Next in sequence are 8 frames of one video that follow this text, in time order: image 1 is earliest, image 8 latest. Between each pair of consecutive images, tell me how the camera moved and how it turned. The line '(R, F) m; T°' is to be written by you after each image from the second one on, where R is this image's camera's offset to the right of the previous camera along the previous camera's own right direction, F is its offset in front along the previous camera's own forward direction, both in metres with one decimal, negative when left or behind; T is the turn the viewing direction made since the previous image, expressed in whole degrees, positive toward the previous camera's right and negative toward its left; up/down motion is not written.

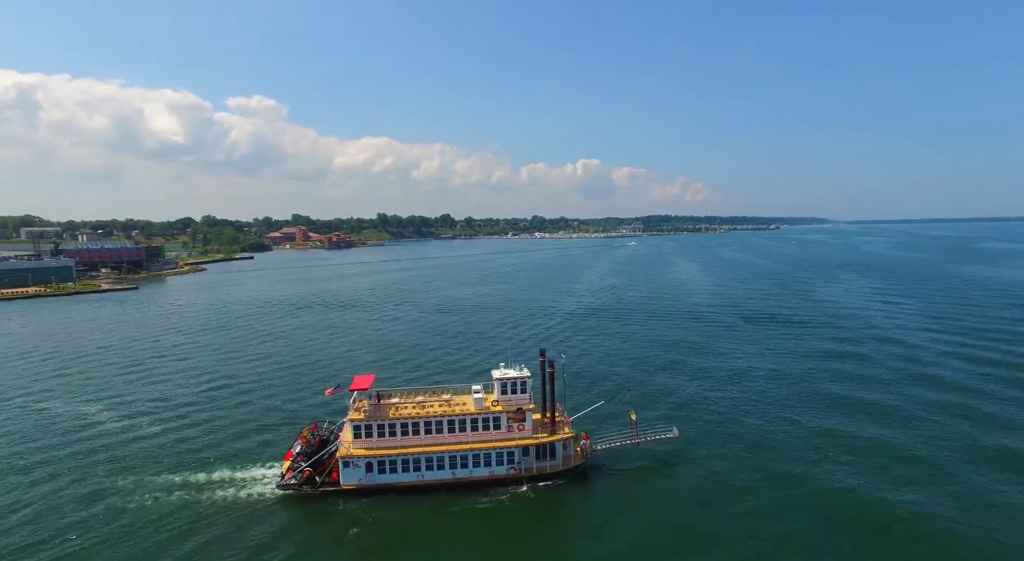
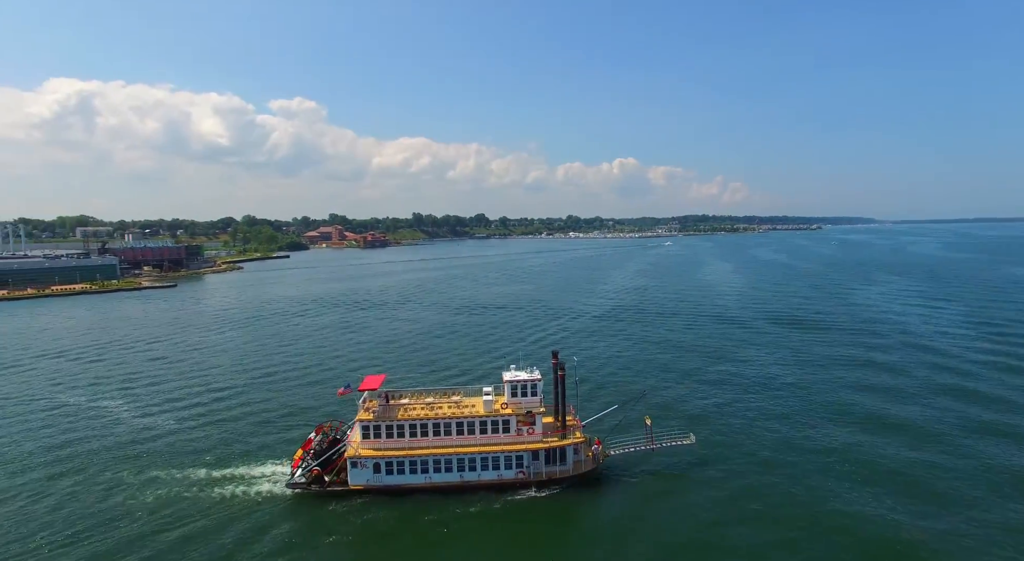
(+1.2, +0.5) m; -3°
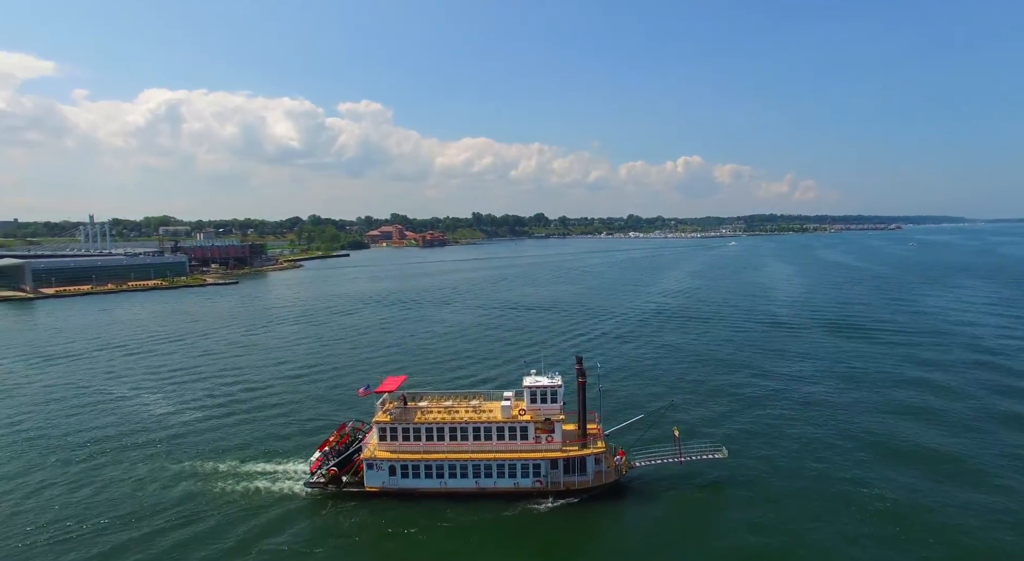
(+1.9, +1.0) m; -6°
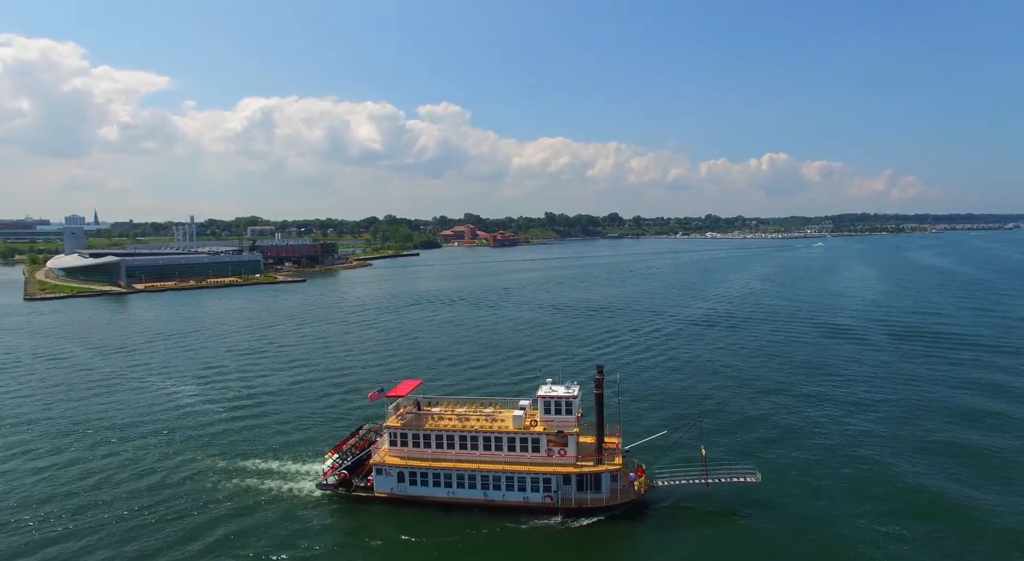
(+2.7, +1.4) m; -7°
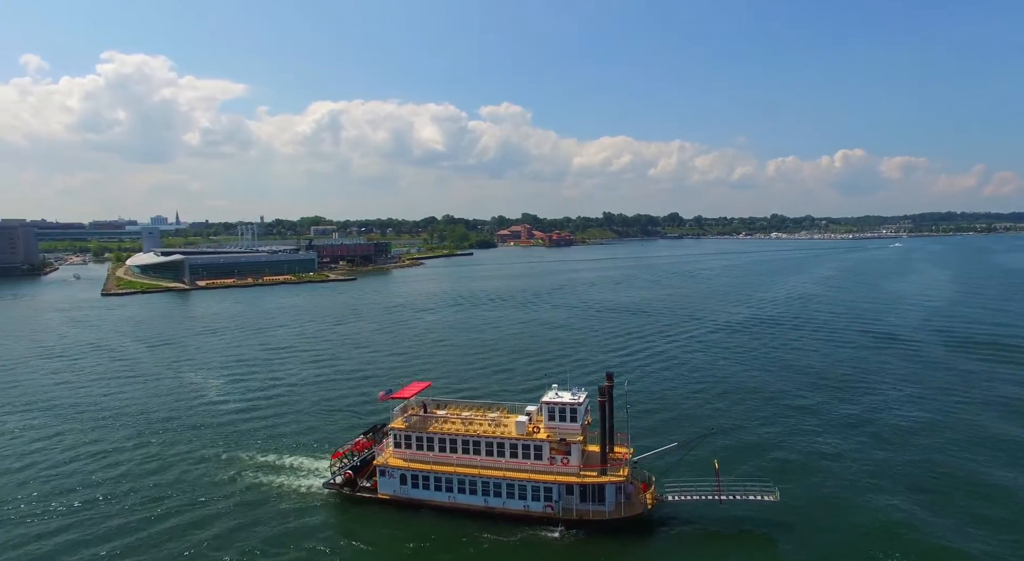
(+2.3, +0.9) m; -5°
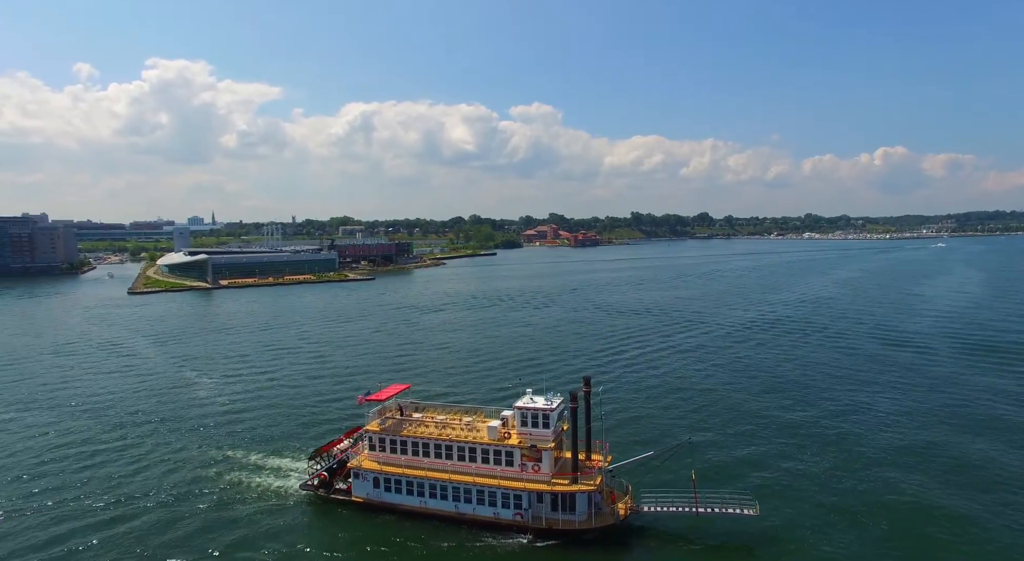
(+2.4, +0.7) m; -3°
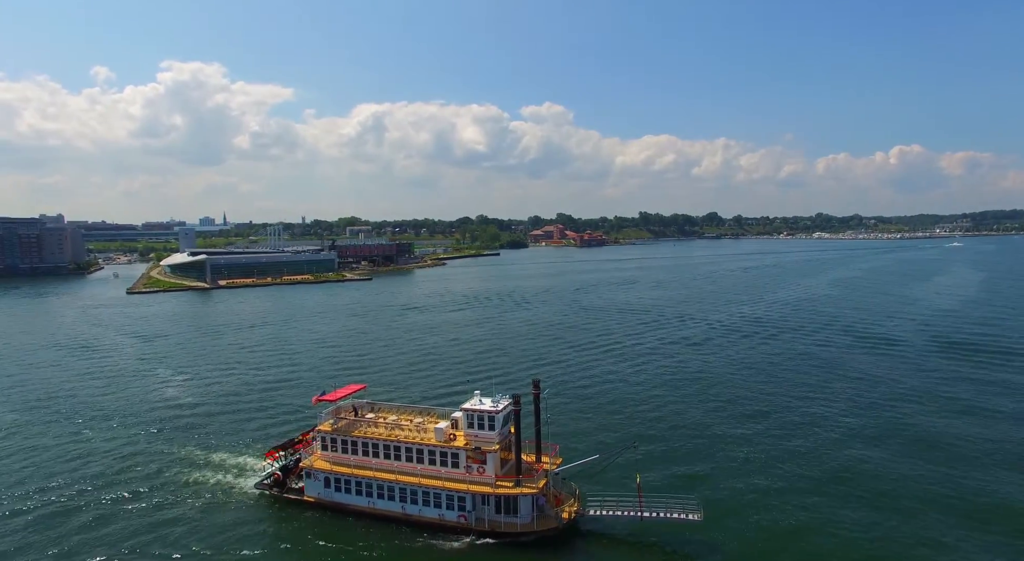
(+2.6, +0.3) m; -1°
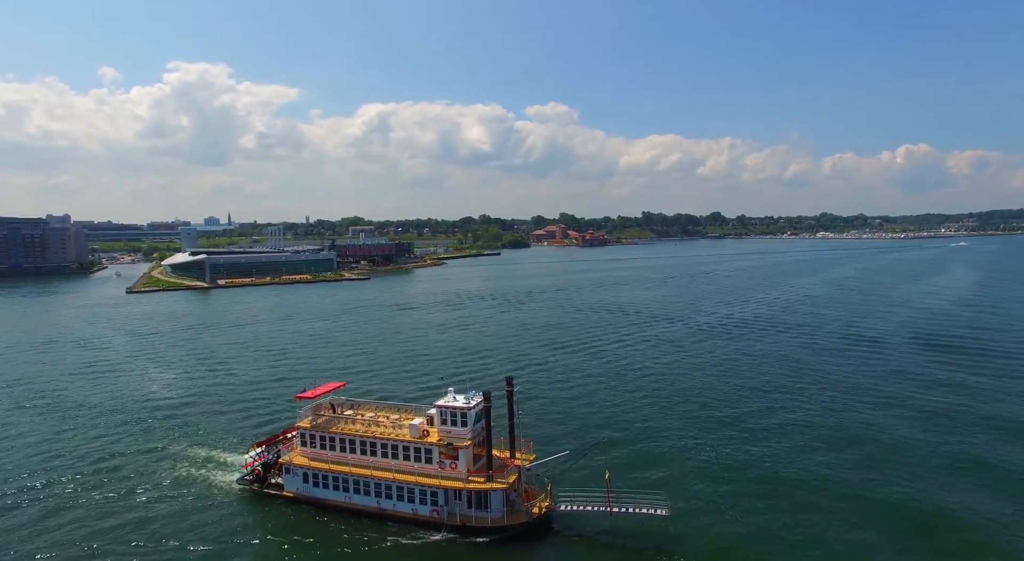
(+1.3, -0.2) m; -1°
